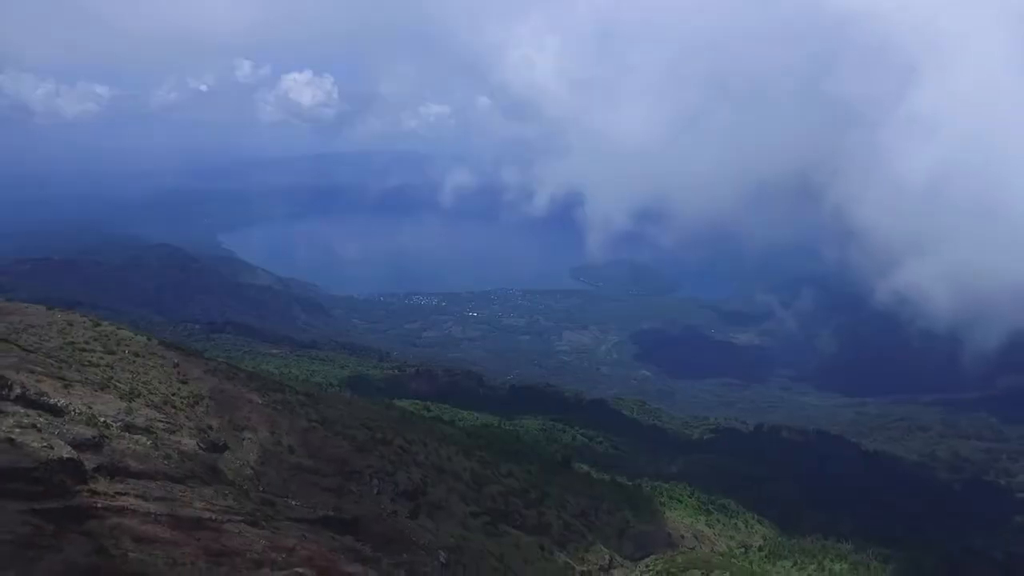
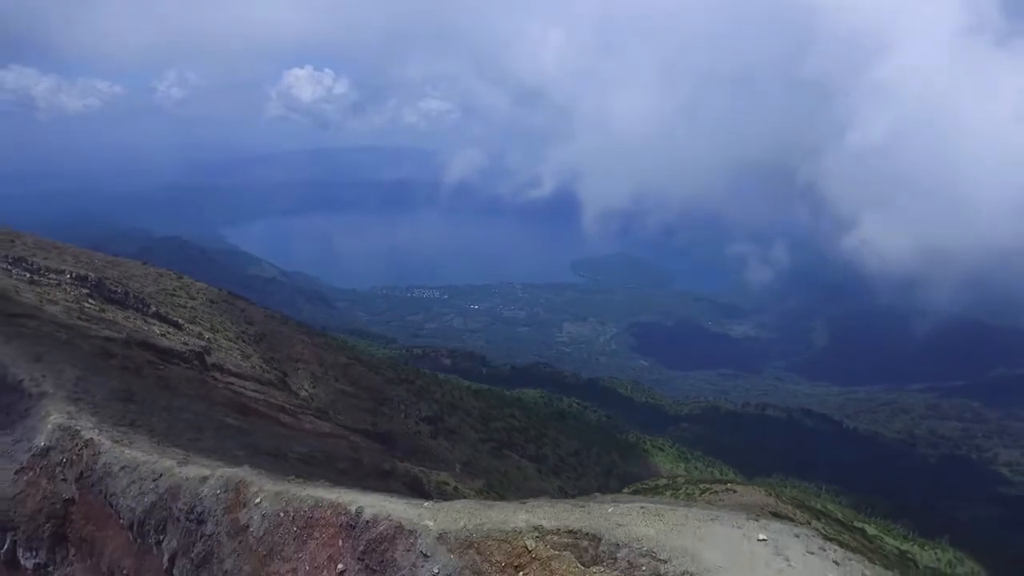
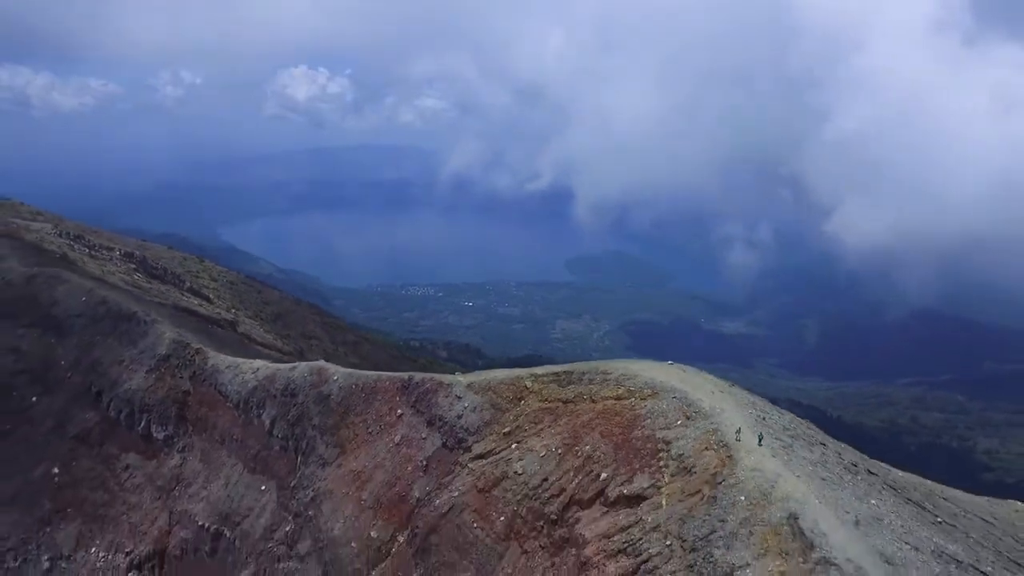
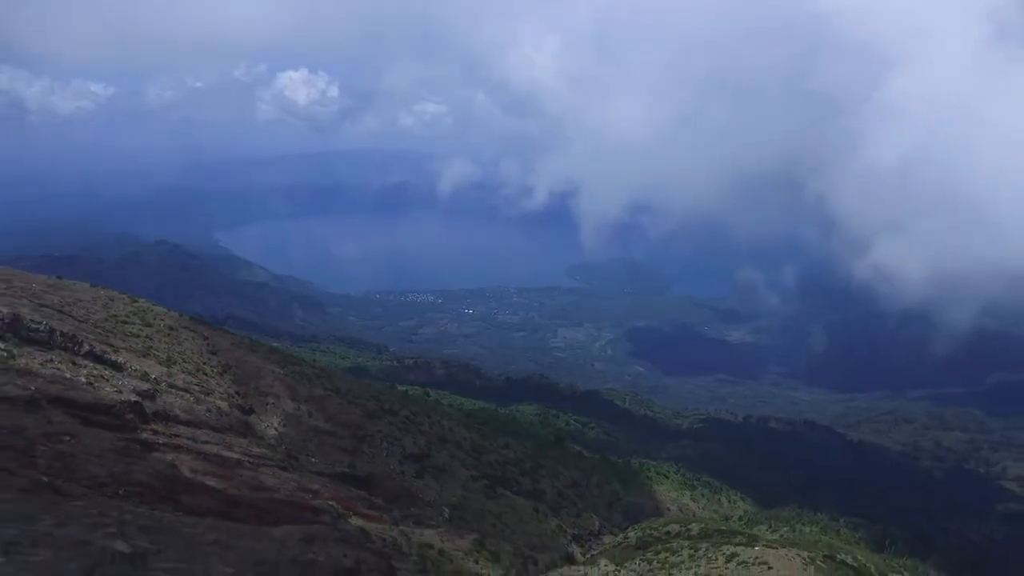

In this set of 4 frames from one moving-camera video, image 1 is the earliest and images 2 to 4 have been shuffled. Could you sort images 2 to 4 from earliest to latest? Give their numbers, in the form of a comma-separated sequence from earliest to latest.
4, 2, 3
